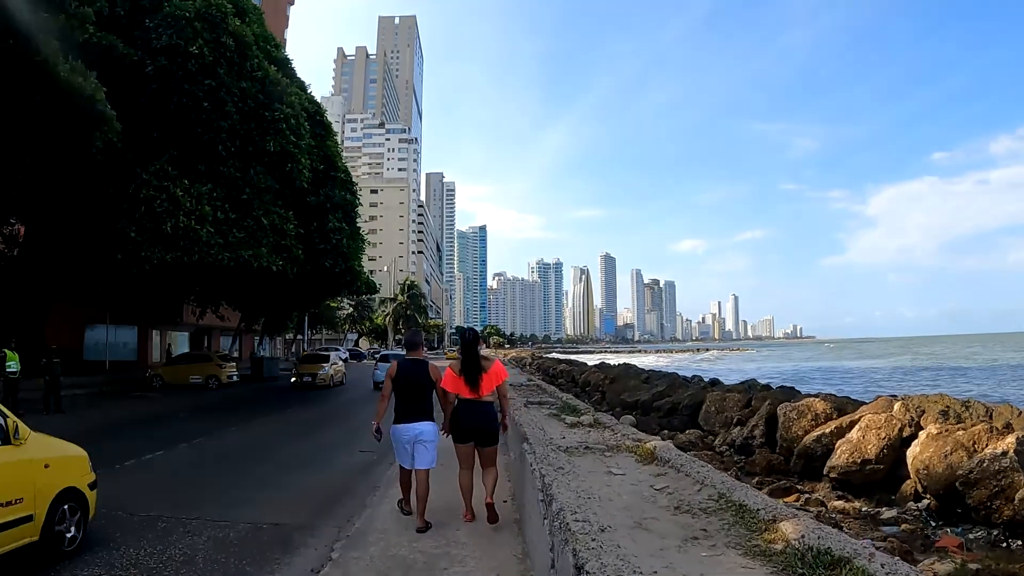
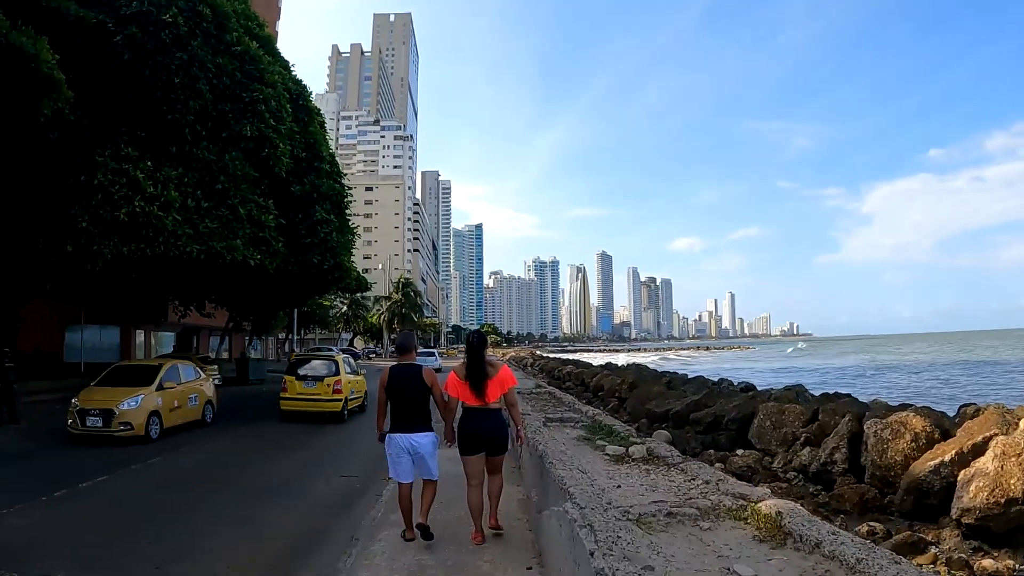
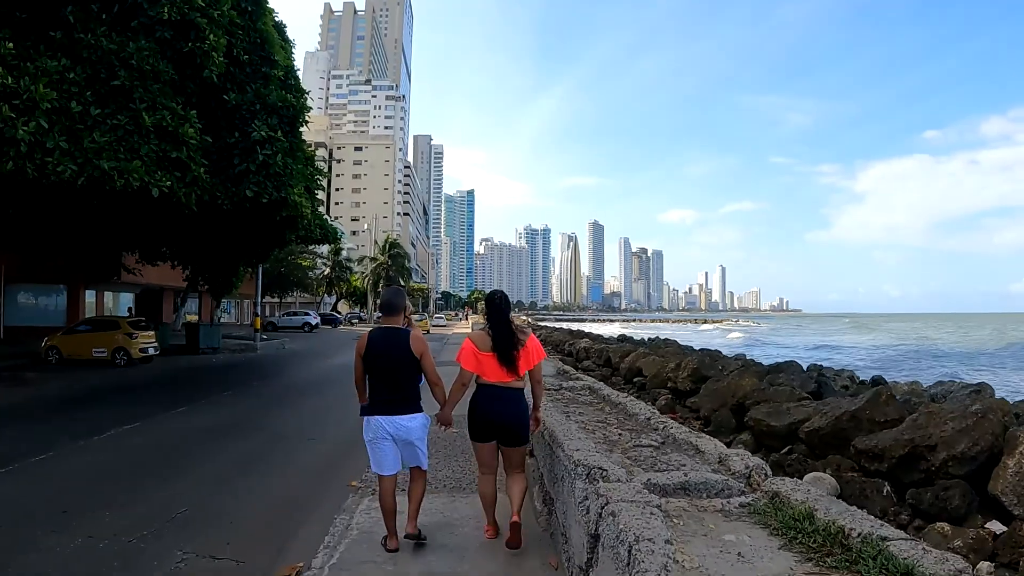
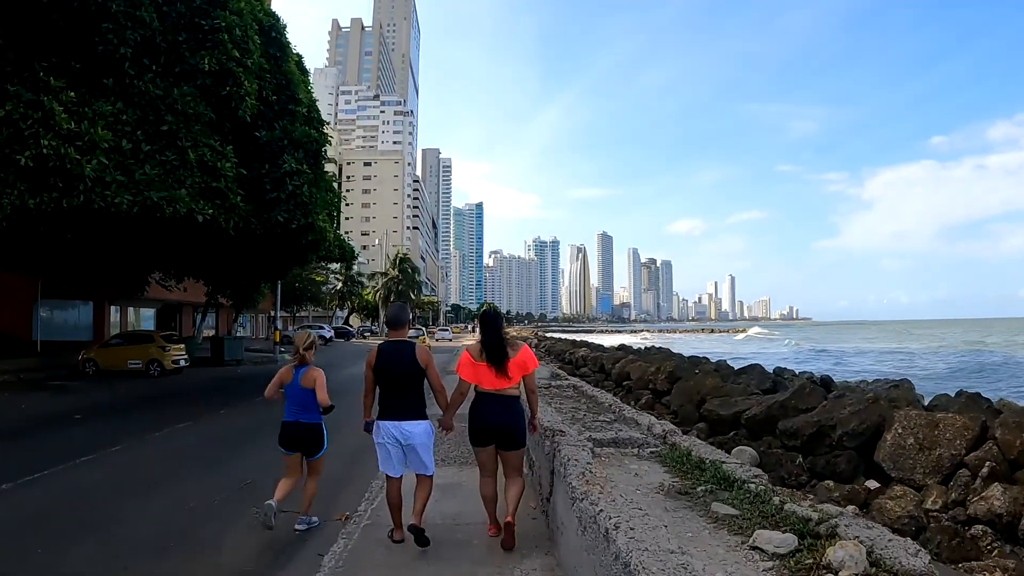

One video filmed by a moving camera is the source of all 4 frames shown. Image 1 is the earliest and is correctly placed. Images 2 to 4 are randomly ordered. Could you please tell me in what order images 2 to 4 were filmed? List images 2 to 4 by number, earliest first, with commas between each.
2, 4, 3
